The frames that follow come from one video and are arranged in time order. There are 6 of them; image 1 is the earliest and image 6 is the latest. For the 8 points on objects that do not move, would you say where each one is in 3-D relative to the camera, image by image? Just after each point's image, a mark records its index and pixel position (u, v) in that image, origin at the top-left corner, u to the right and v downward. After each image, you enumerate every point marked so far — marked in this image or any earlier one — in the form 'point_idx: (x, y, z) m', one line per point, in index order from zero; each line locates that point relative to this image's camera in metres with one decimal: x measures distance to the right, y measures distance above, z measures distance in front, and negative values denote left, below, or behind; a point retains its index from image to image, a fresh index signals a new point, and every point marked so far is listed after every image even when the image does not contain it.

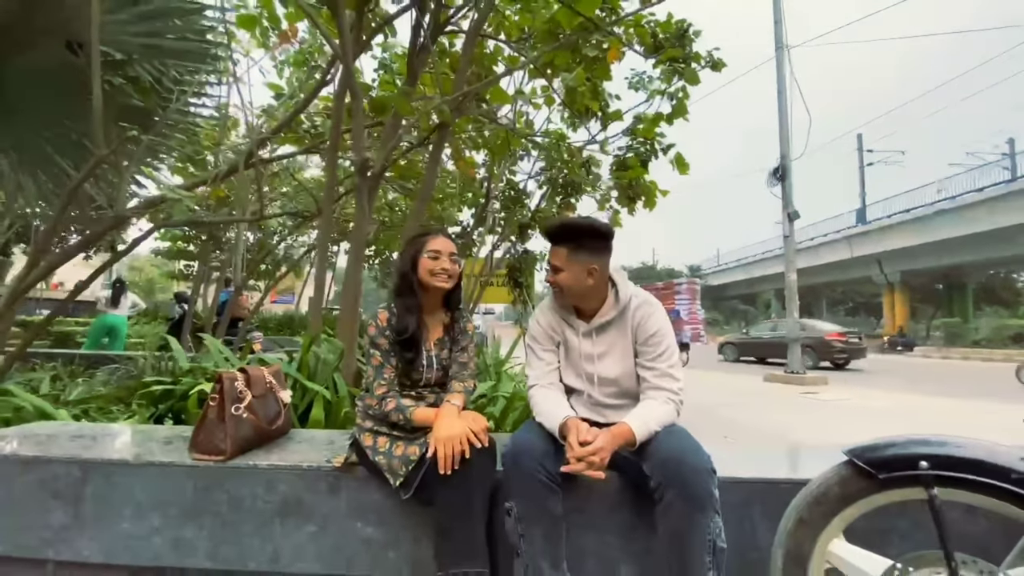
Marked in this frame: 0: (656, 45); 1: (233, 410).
0: (+1.5, +2.6, +5.2) m
1: (-1.1, -0.5, +2.0) m
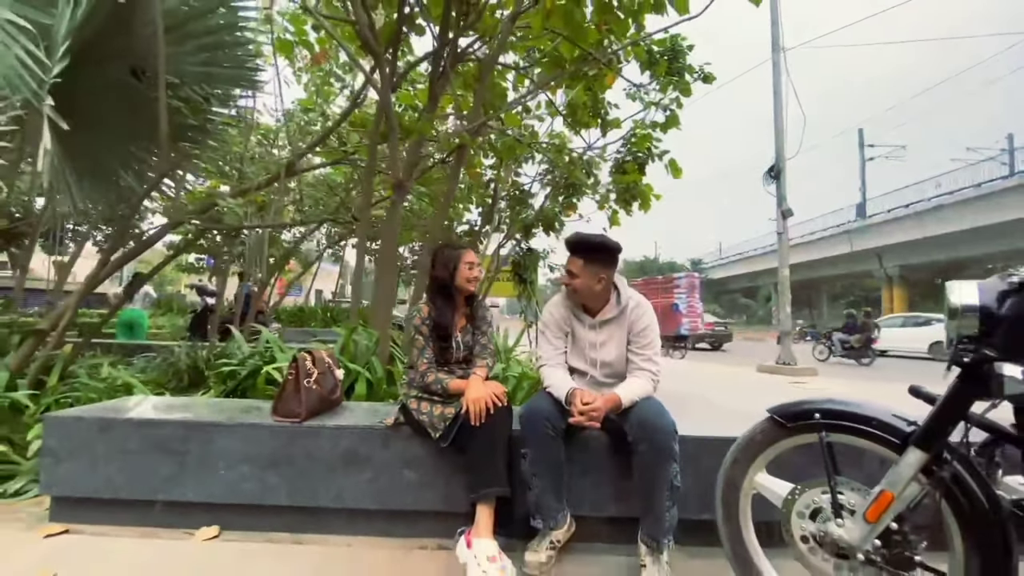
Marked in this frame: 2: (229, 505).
0: (+1.6, +2.6, +5.7) m
1: (-1.0, -0.5, +2.5) m
2: (-1.4, -1.1, +2.5) m
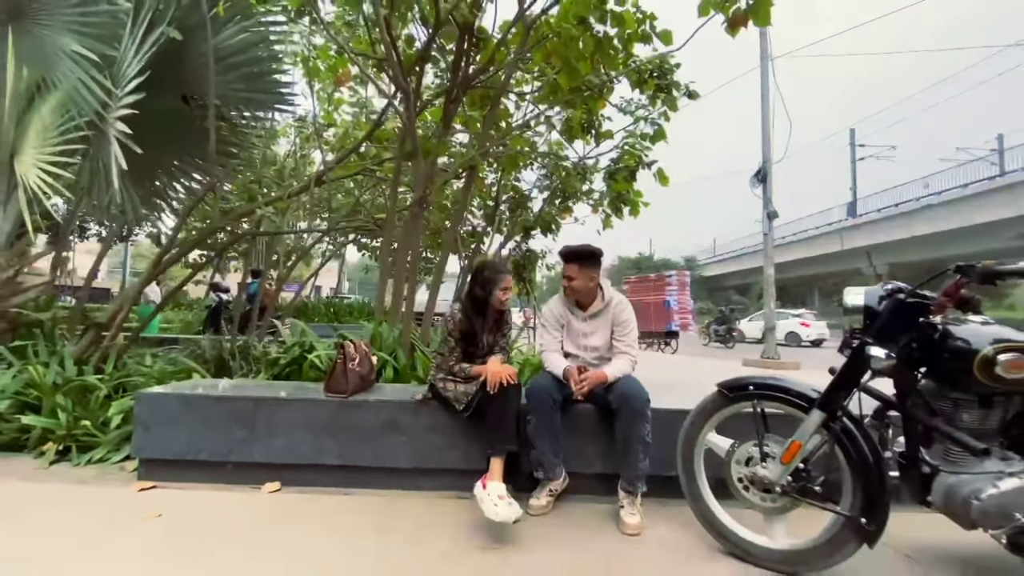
0: (+1.6, +2.7, +6.3) m
1: (-1.0, -0.5, +3.1) m
2: (-1.4, -1.1, +3.1) m
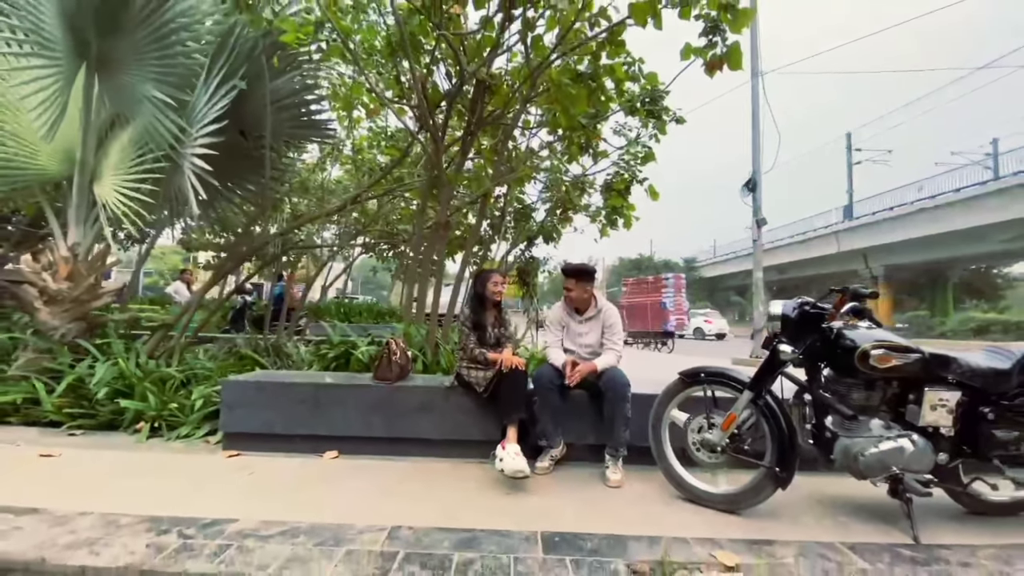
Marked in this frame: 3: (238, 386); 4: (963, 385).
0: (+1.7, +2.6, +7.1) m
1: (-0.9, -0.5, +3.9) m
2: (-1.3, -1.1, +3.9) m
3: (-2.1, -0.8, +3.9) m
4: (+2.6, -0.6, +2.9) m
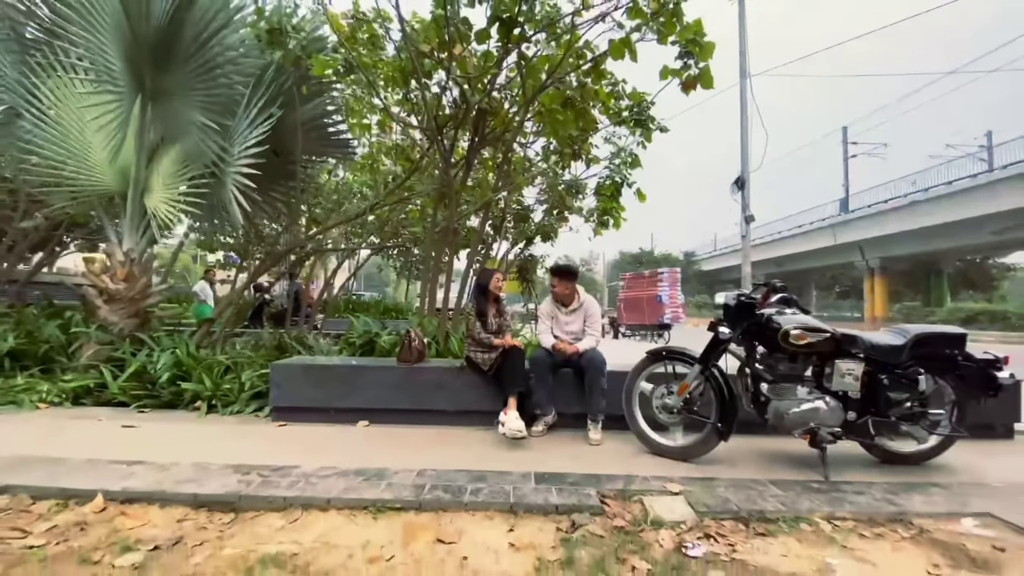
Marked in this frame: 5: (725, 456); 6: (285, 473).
0: (+1.7, +2.7, +7.8) m
1: (-0.9, -0.5, +4.7) m
2: (-1.3, -1.1, +4.7) m
3: (-2.1, -0.8, +4.7) m
4: (+2.6, -0.5, +3.7) m
5: (+1.7, -1.3, +3.9) m
6: (-1.5, -1.2, +3.4) m
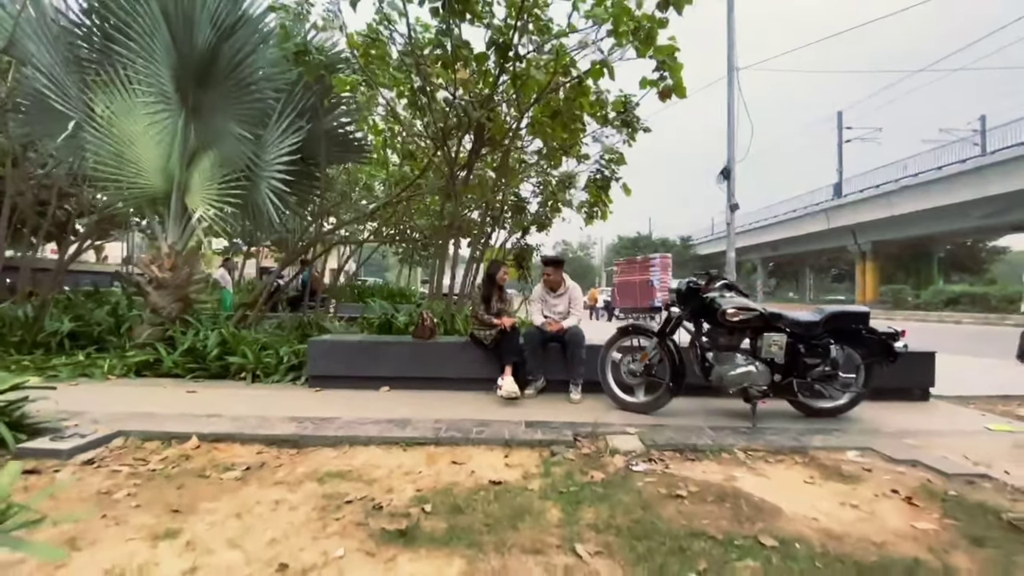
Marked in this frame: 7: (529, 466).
0: (+1.6, +2.9, +8.7) m
1: (-1.0, -0.4, +5.6) m
2: (-1.3, -1.0, +5.6) m
3: (-2.2, -0.6, +5.6) m
4: (+2.6, -0.4, +4.6) m
5: (+1.6, -1.2, +4.8) m
6: (-1.6, -1.2, +4.3) m
7: (+0.1, -1.3, +3.5) m
